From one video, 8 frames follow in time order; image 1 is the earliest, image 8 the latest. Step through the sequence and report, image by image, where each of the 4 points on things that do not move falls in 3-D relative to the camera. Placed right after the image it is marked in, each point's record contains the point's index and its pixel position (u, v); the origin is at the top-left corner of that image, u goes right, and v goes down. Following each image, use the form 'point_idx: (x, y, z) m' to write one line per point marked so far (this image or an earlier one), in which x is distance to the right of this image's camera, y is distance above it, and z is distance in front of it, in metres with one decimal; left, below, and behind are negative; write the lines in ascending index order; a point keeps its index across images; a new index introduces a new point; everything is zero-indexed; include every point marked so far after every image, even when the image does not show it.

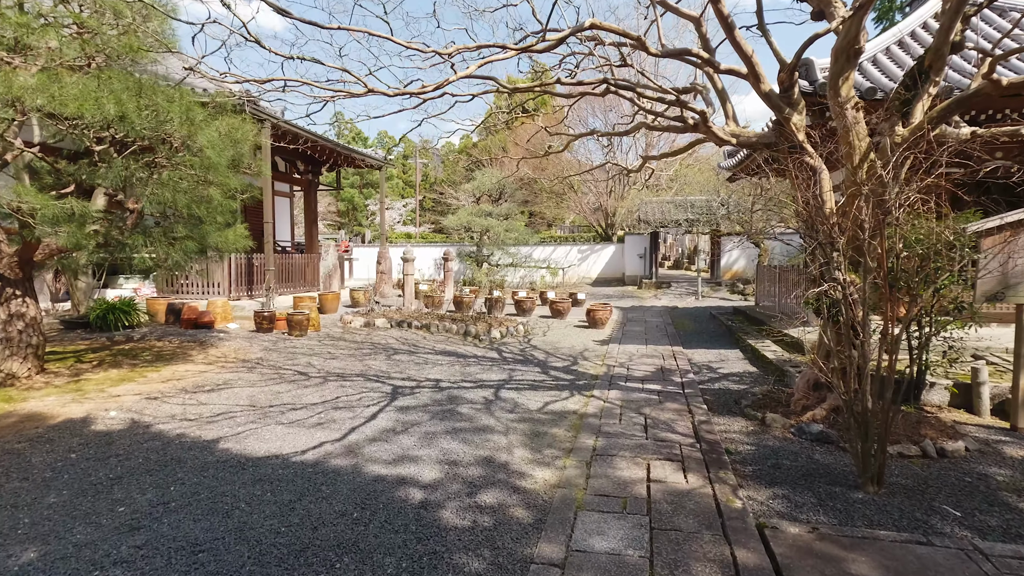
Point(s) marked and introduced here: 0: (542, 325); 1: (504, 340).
0: (+0.5, -0.6, +8.3) m
1: (-0.1, -0.7, +7.1) m
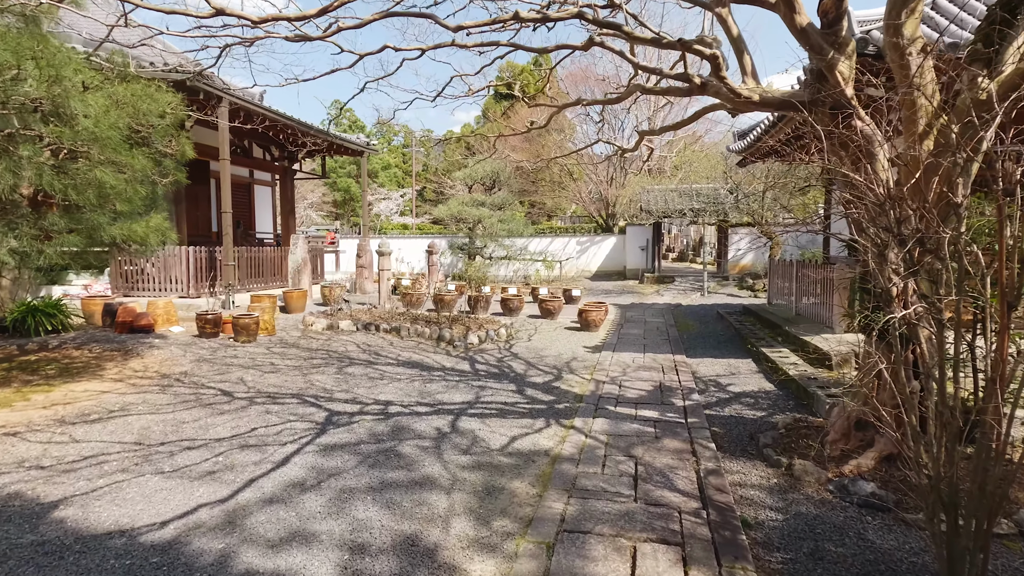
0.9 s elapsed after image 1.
0: (+0.2, -0.6, +7.5) m
1: (-0.3, -0.7, +6.2) m
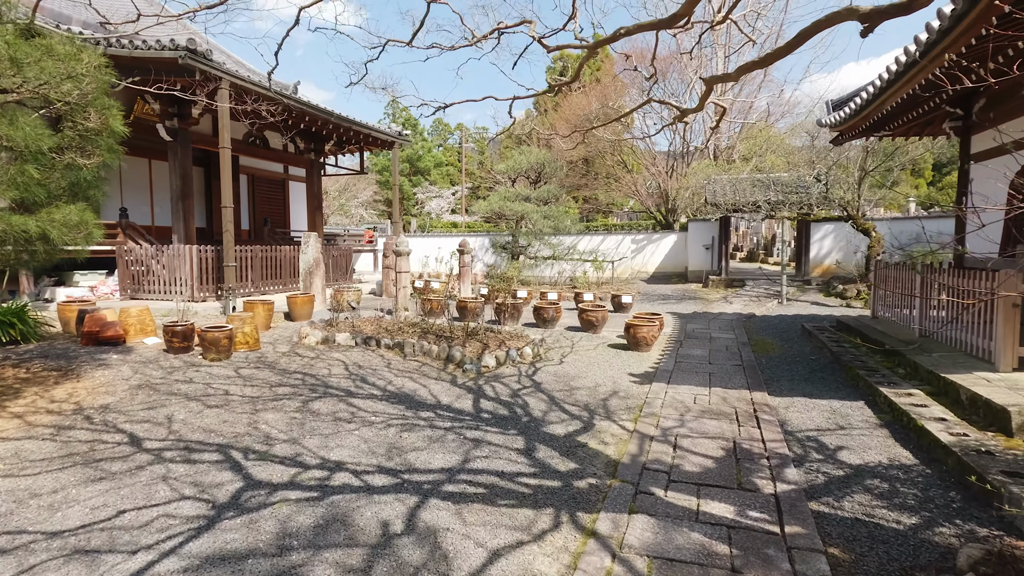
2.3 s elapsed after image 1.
0: (+0.6, -0.7, +6.1) m
1: (-0.1, -0.8, +5.0) m
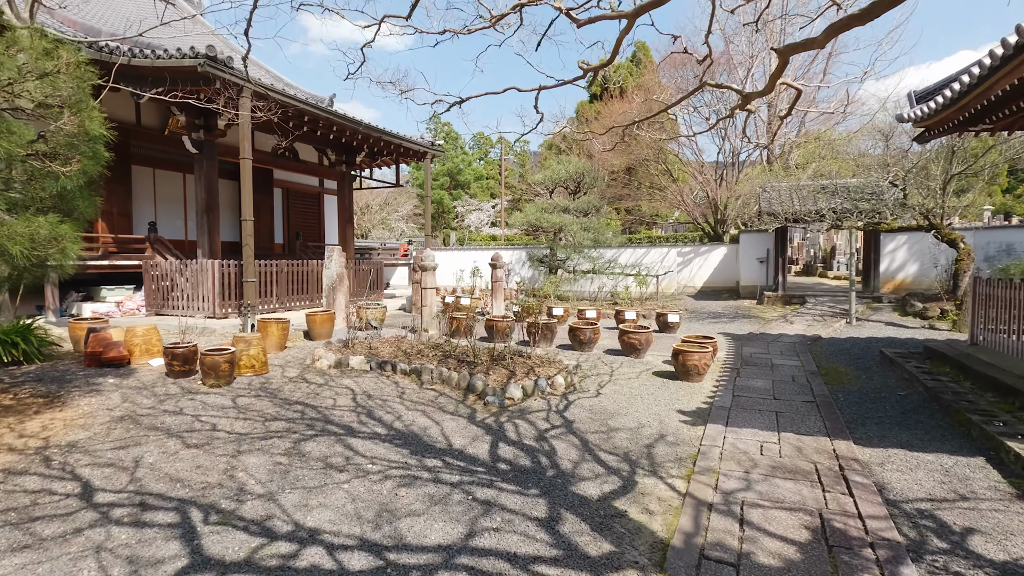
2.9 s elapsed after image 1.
0: (+0.9, -0.9, +5.4) m
1: (+0.1, -0.9, +4.3) m
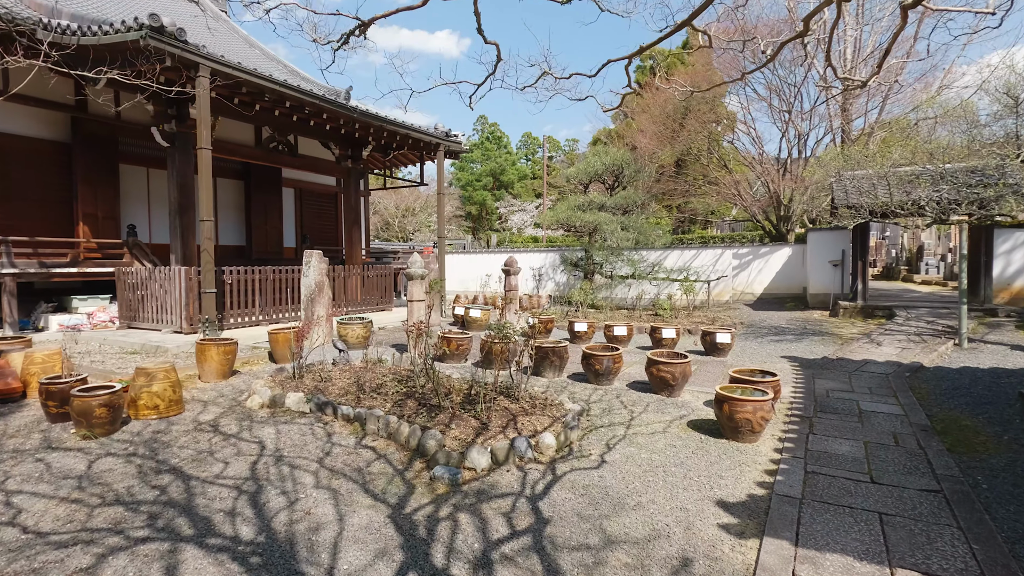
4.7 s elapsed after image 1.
0: (+0.8, -1.0, +4.0) m
1: (-0.1, -1.1, +3.0) m
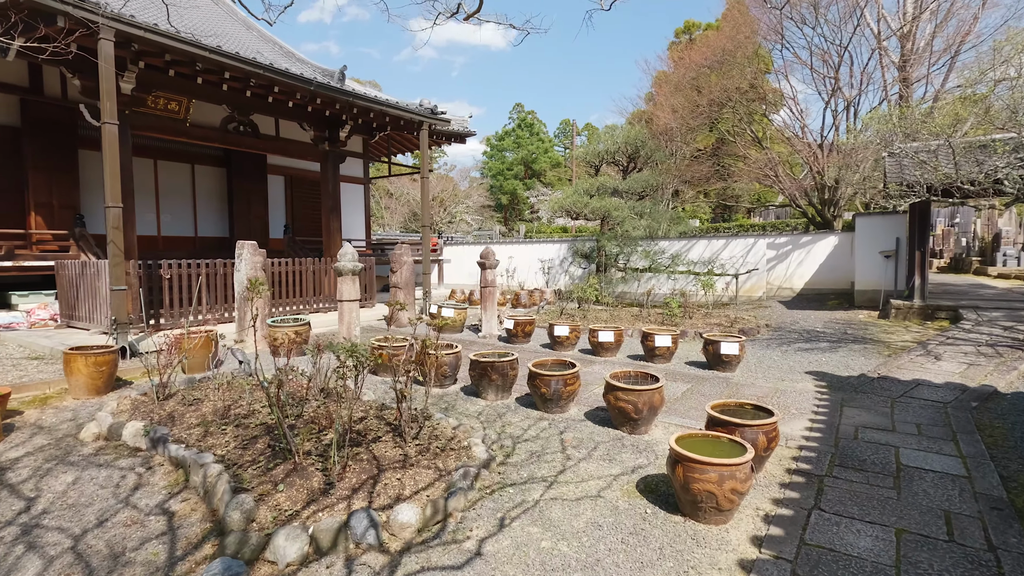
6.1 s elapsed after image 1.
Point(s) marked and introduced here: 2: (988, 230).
0: (+0.1, -1.0, +2.9) m
1: (-0.8, -1.1, +1.9) m
2: (+12.1, +1.5, +13.5) m
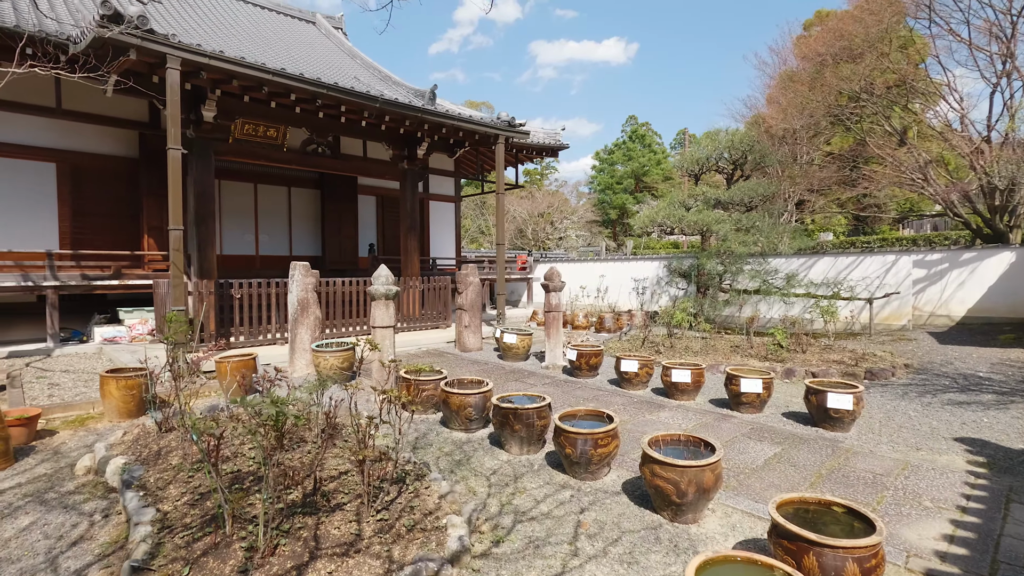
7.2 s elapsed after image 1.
0: (0.0, -1.2, +2.2) m
1: (-1.1, -1.2, +1.4) m
2: (+14.0, +0.9, +10.1) m
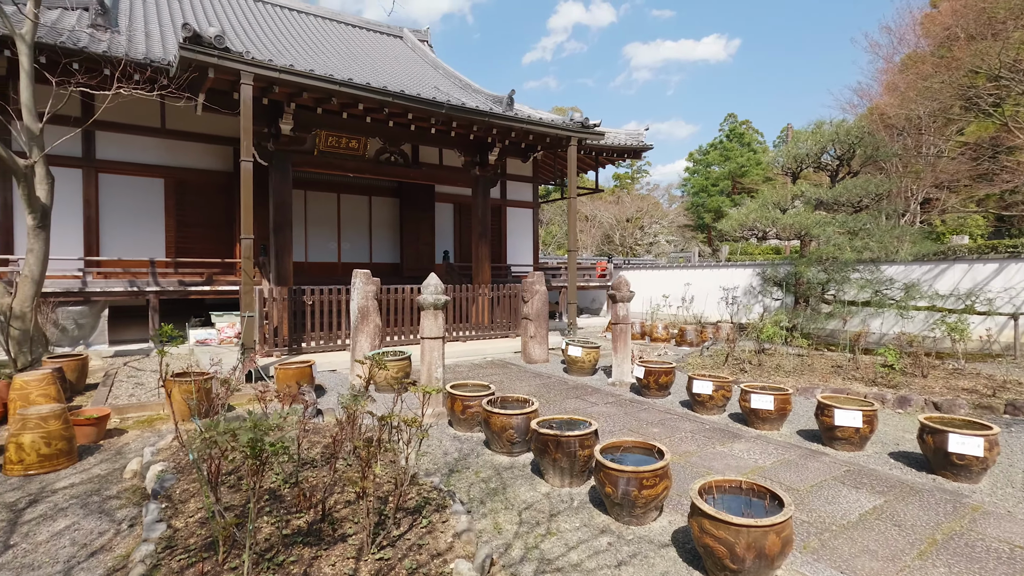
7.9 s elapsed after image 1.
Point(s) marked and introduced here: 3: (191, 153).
0: (+0.1, -1.2, +1.8) m
1: (-1.2, -1.3, +1.3) m
2: (+15.2, +0.6, +7.3) m
3: (-5.1, +2.1, +8.4) m
